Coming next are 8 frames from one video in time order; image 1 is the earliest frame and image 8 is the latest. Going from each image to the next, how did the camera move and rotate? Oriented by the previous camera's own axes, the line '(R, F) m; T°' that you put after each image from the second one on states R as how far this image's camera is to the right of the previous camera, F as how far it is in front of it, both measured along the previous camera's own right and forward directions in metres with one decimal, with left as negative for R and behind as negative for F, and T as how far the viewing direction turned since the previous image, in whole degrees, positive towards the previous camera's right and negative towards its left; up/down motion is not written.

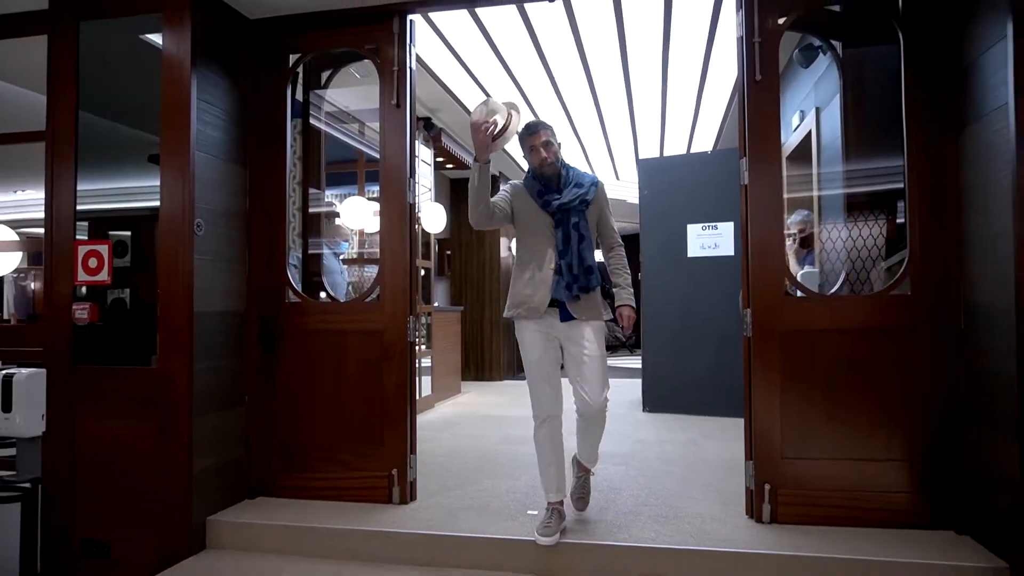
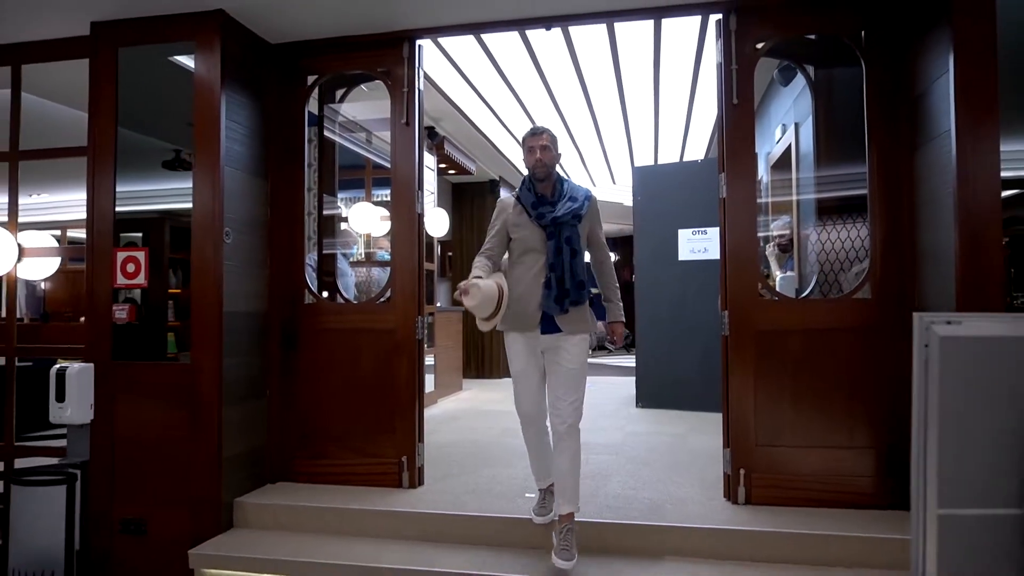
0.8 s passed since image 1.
(0.0, -0.3) m; 0°
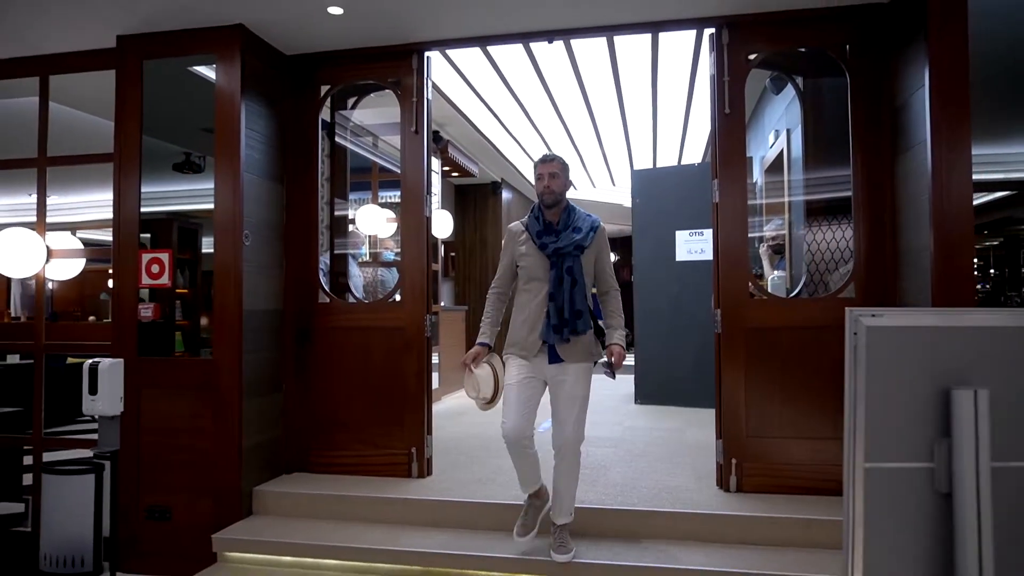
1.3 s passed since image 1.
(0.0, -0.2) m; 0°
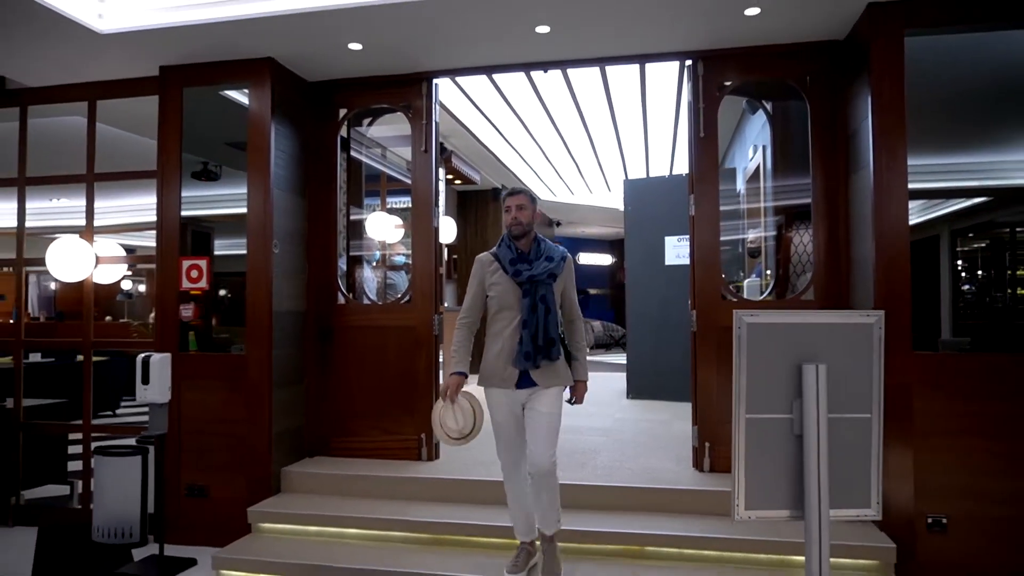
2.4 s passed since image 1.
(0.0, -0.4) m; 0°
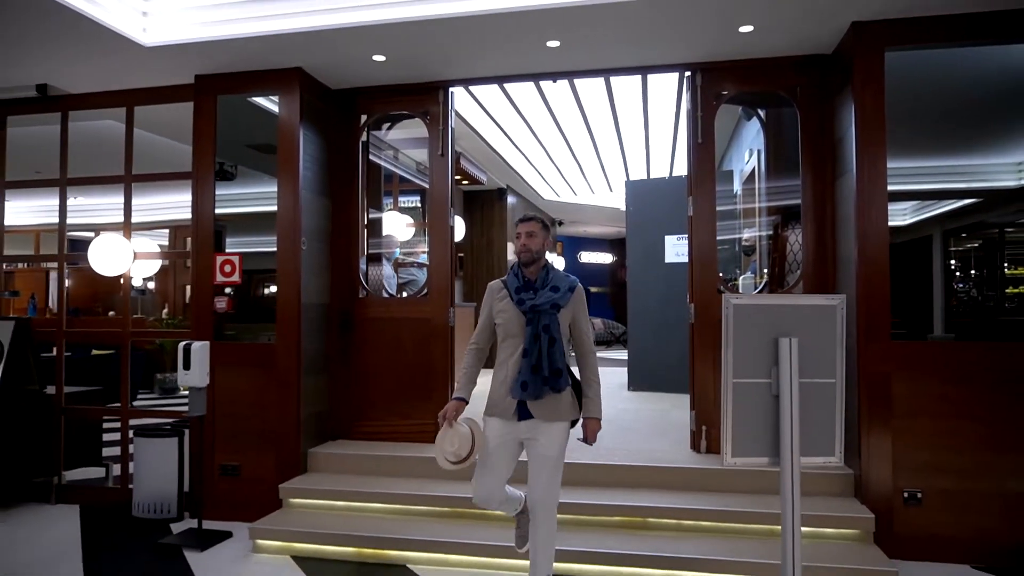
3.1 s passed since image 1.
(-0.1, -0.3) m; 0°
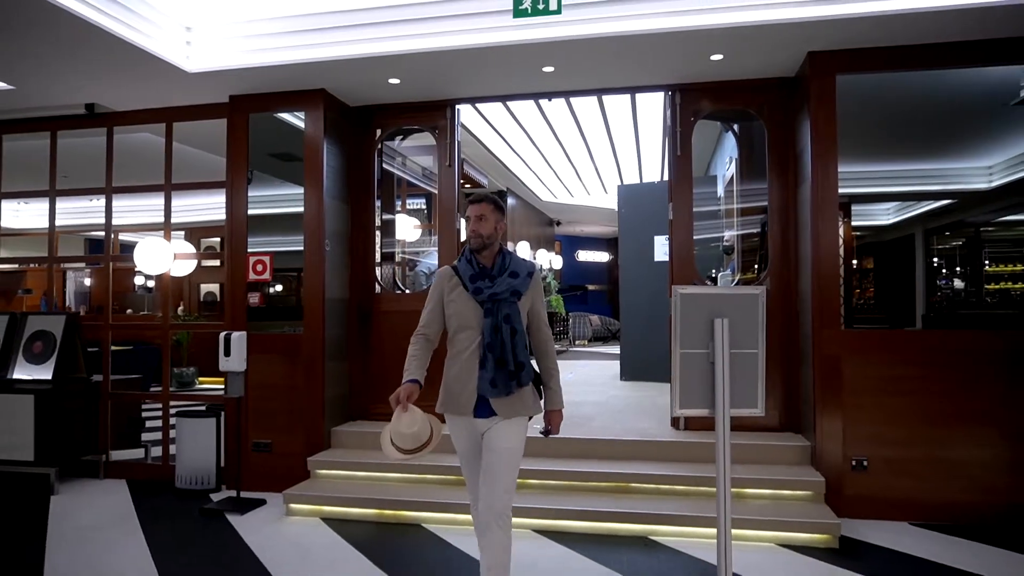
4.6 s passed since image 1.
(0.0, -0.5) m; 0°
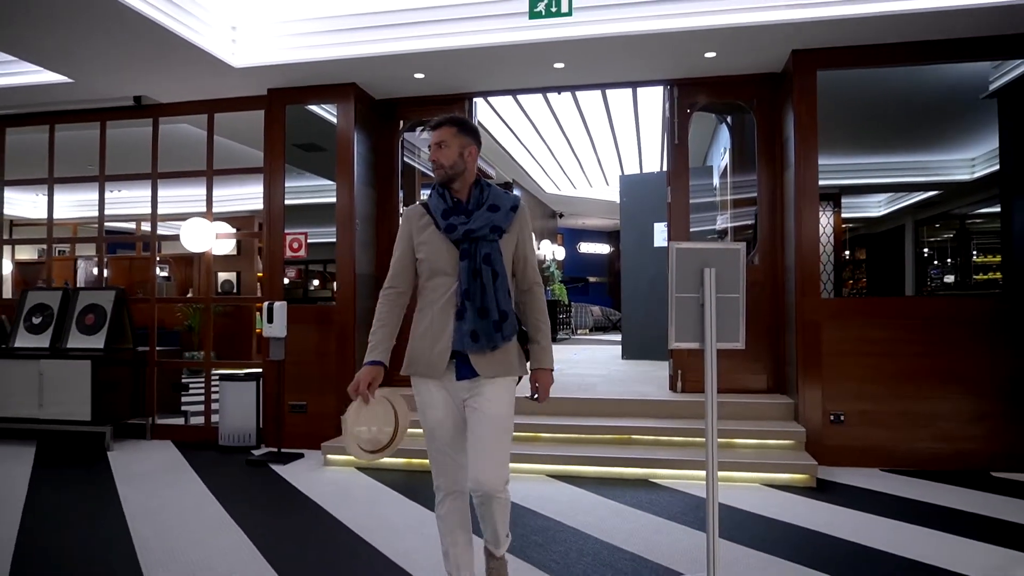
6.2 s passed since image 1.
(-0.1, -0.5) m; 0°
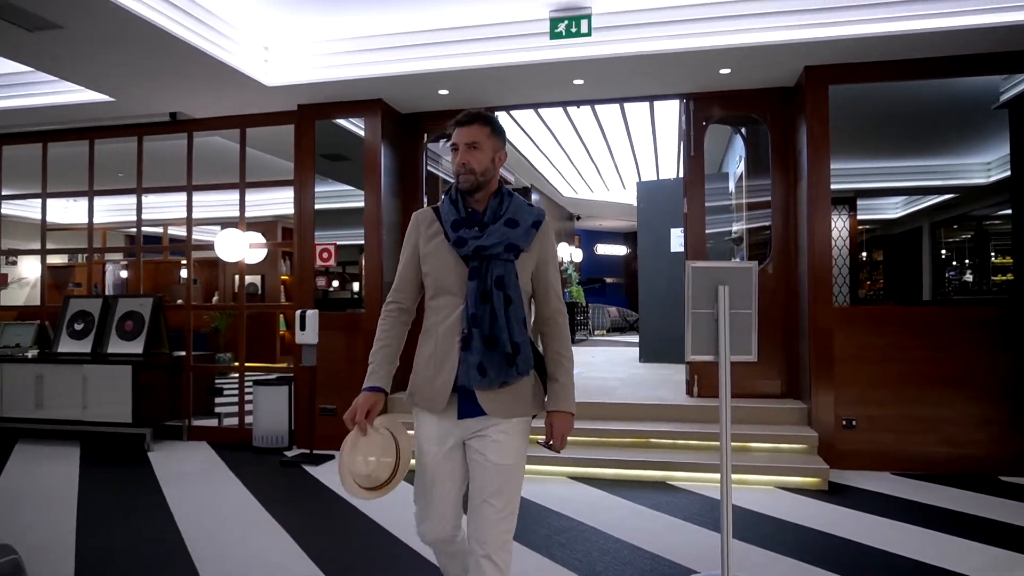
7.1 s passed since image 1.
(0.0, -0.2) m; -1°
